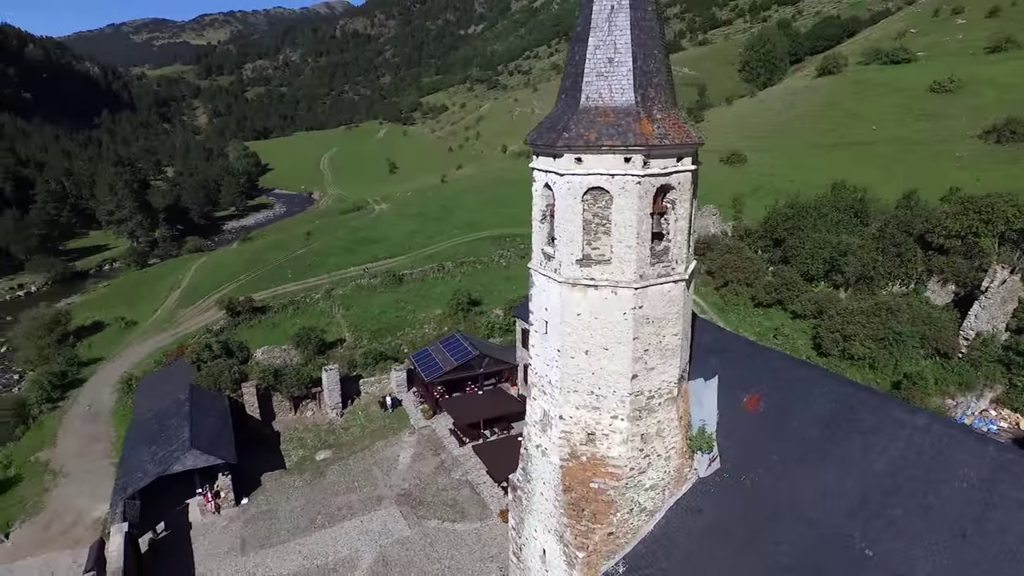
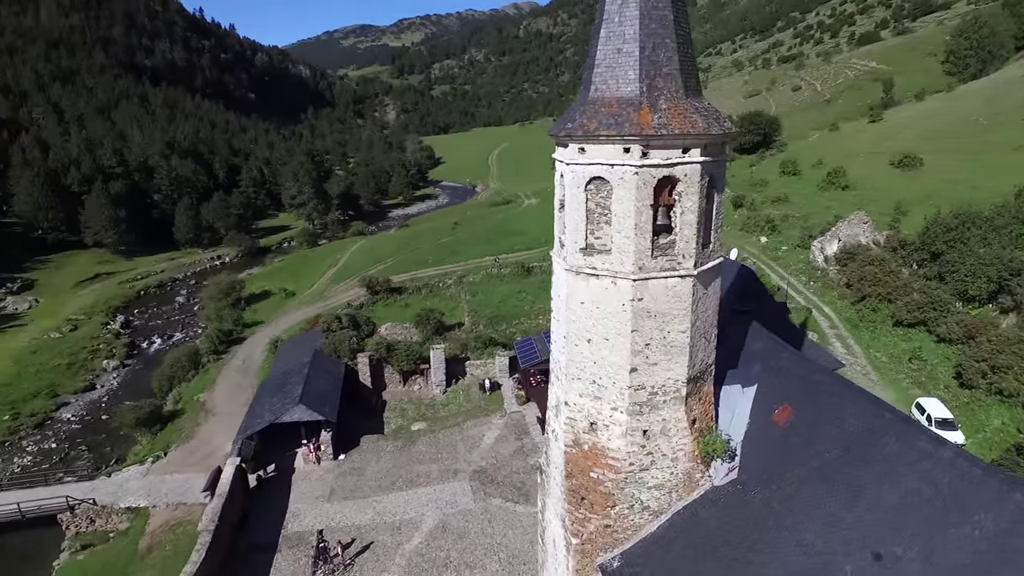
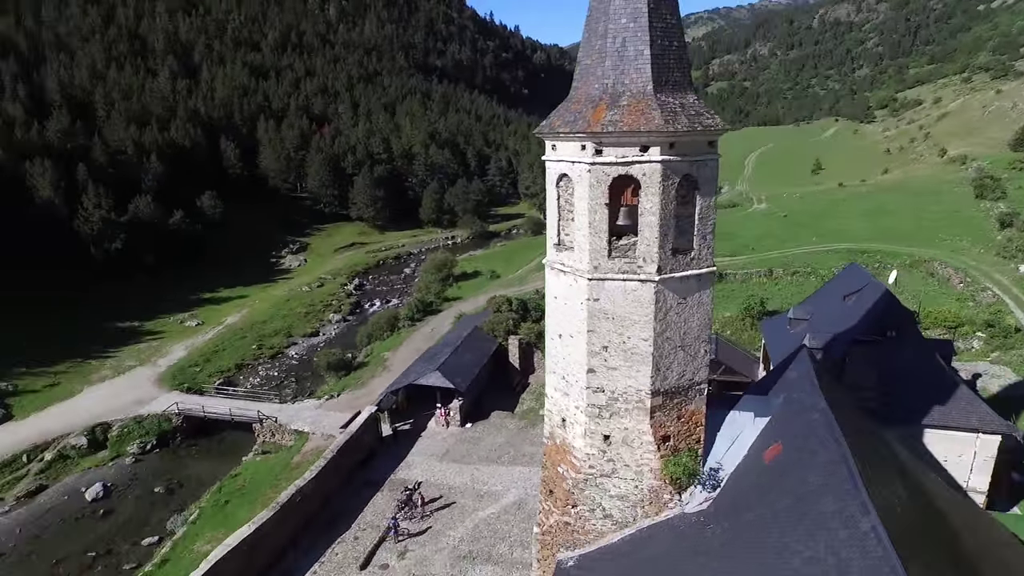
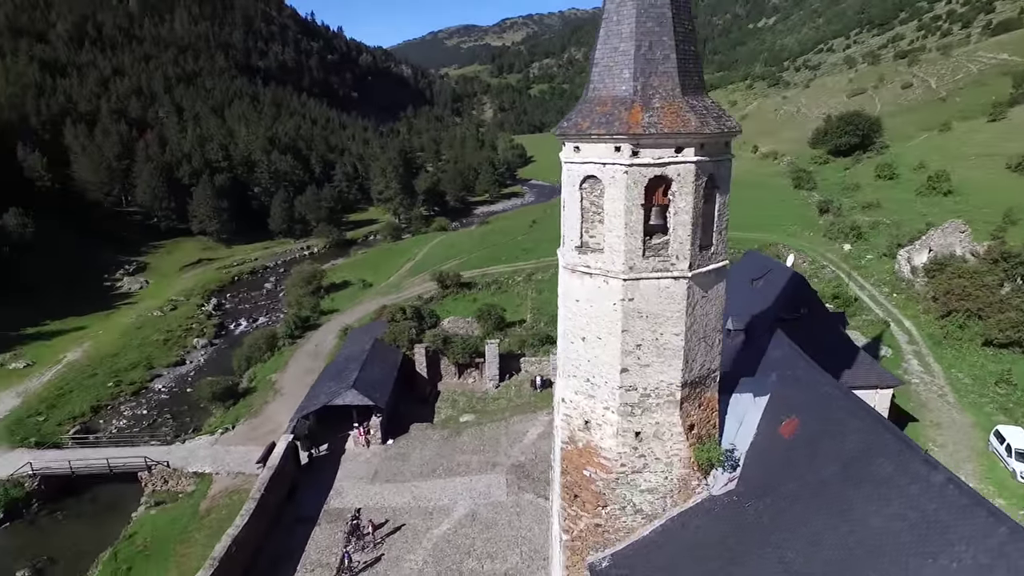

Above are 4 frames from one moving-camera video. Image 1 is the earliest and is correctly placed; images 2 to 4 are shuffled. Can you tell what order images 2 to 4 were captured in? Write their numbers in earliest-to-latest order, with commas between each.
2, 4, 3
